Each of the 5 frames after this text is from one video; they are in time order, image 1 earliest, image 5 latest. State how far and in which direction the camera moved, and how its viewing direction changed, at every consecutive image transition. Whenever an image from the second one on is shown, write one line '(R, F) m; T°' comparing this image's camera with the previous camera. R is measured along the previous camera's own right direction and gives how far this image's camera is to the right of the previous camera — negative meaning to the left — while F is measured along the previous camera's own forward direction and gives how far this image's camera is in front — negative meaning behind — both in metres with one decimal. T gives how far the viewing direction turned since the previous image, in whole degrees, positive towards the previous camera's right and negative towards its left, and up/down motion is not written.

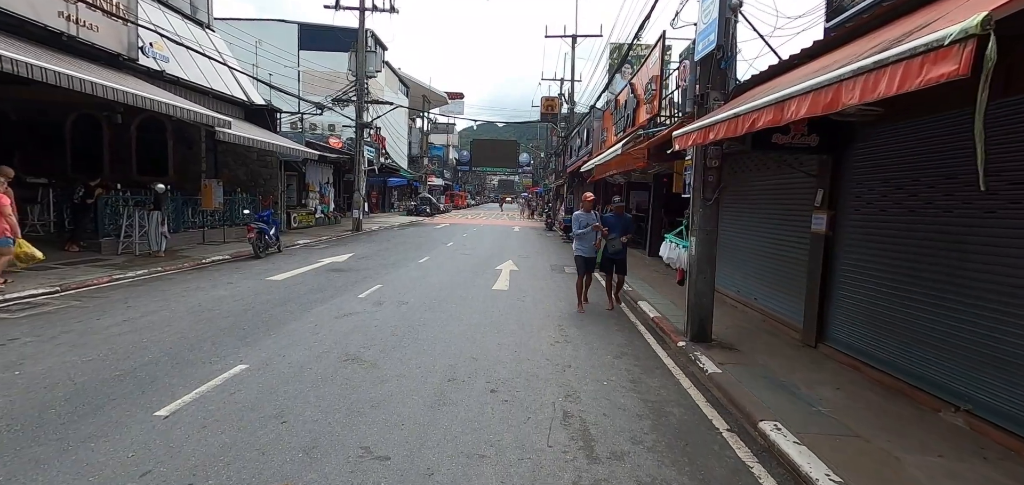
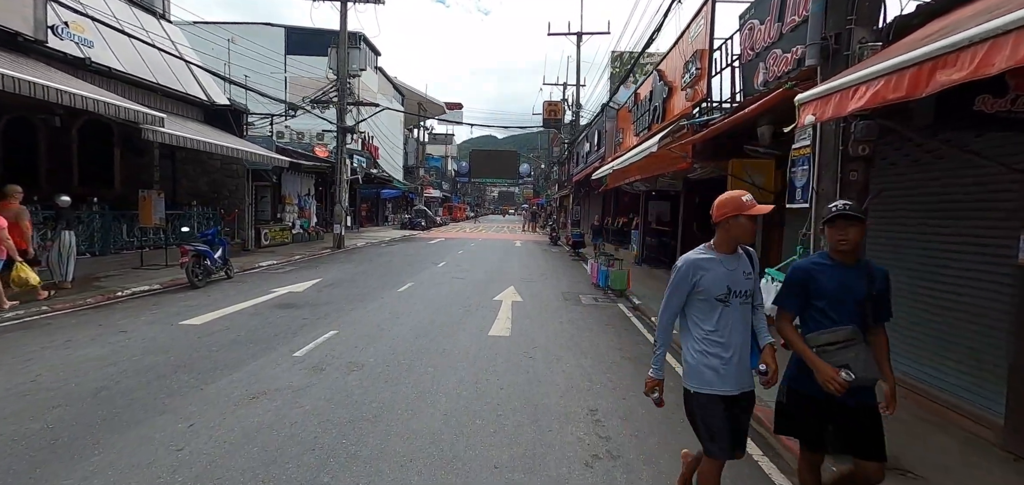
(0.0, +2.8) m; 0°
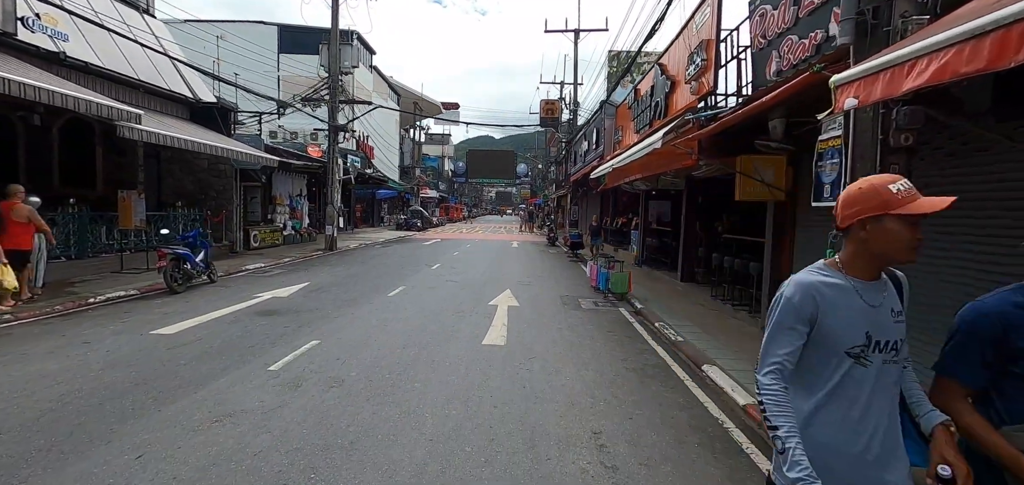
(0.0, +0.5) m; 0°
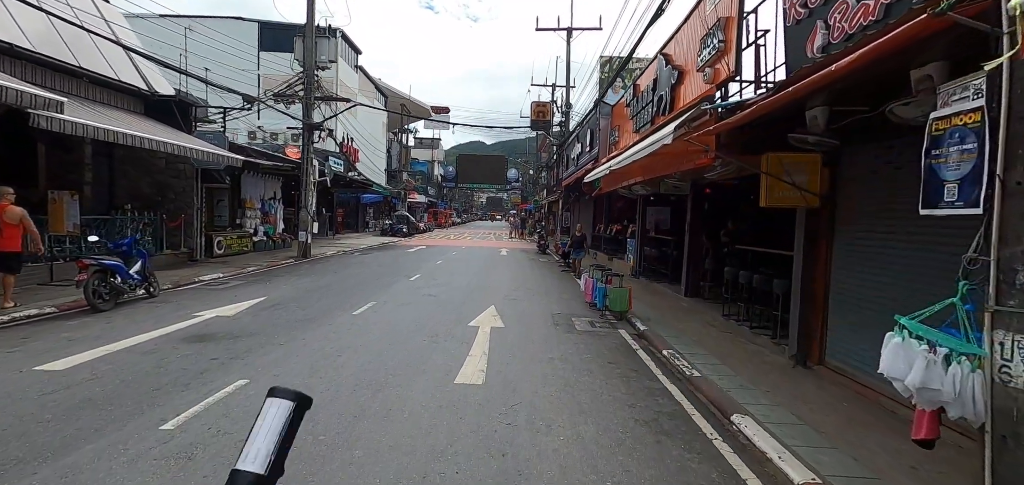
(+0.1, +1.4) m; +1°
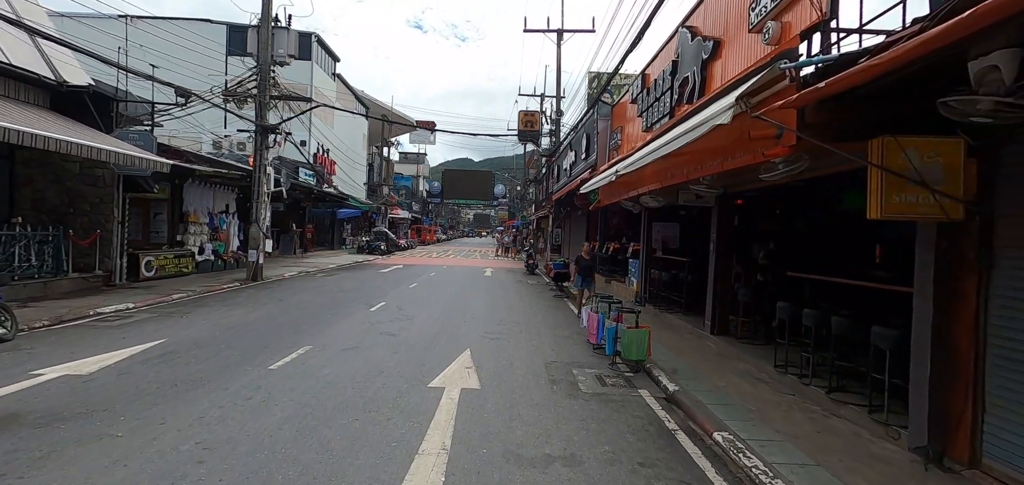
(+0.1, +2.6) m; +1°
